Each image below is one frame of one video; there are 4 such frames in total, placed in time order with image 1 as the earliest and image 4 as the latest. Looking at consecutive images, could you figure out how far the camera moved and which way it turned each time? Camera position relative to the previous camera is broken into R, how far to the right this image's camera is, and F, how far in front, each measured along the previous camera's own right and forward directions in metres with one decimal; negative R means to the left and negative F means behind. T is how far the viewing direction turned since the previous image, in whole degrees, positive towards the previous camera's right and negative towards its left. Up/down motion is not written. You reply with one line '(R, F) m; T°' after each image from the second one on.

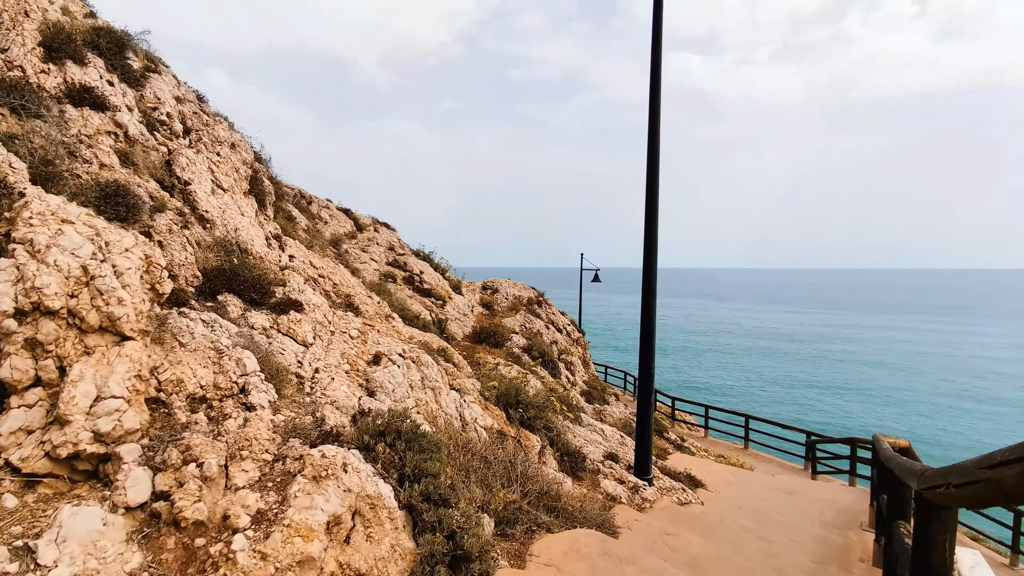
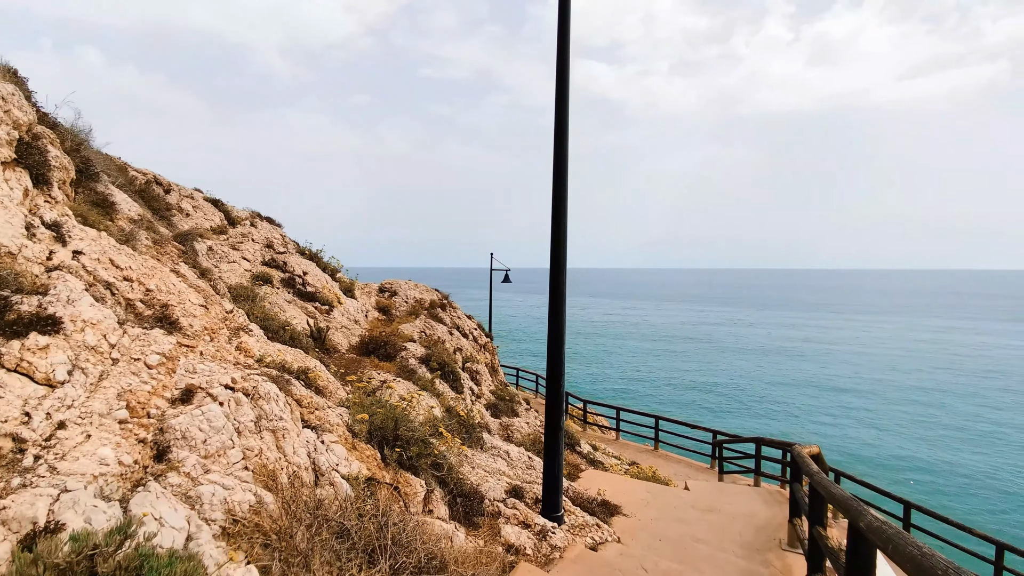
(+0.3, +1.0) m; +9°
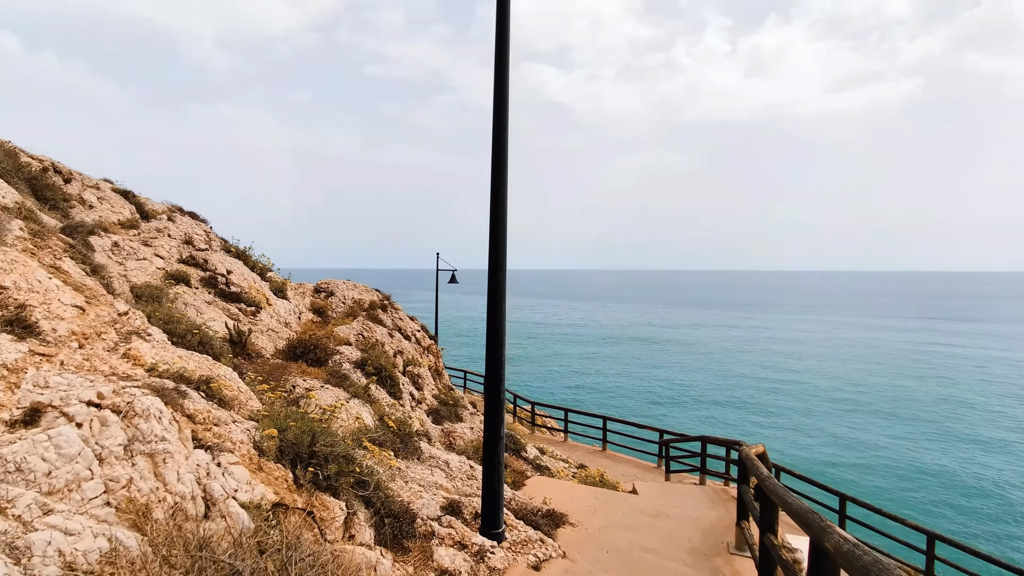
(+0.1, +0.4) m; +5°
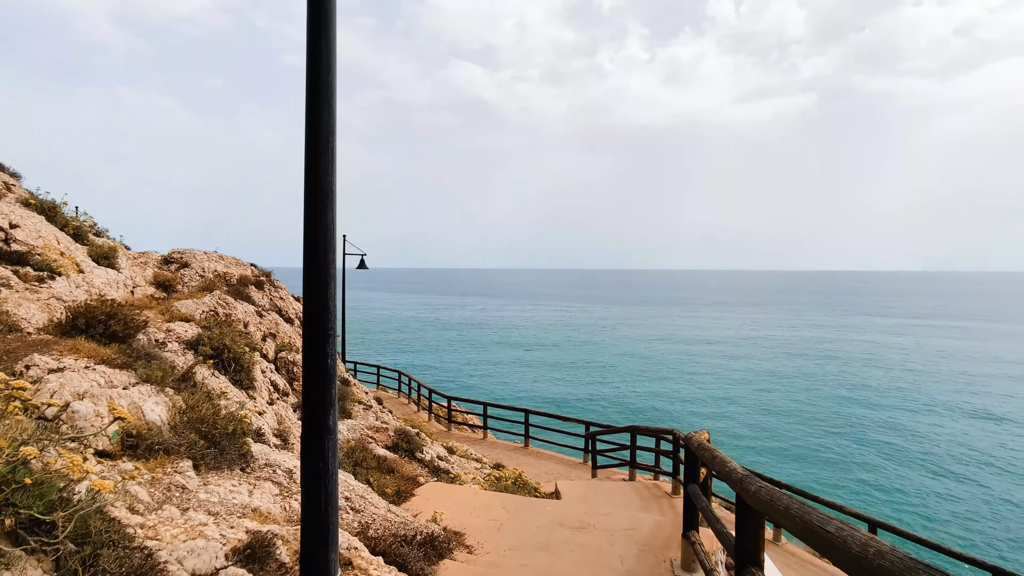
(+0.5, +1.7) m; +7°
